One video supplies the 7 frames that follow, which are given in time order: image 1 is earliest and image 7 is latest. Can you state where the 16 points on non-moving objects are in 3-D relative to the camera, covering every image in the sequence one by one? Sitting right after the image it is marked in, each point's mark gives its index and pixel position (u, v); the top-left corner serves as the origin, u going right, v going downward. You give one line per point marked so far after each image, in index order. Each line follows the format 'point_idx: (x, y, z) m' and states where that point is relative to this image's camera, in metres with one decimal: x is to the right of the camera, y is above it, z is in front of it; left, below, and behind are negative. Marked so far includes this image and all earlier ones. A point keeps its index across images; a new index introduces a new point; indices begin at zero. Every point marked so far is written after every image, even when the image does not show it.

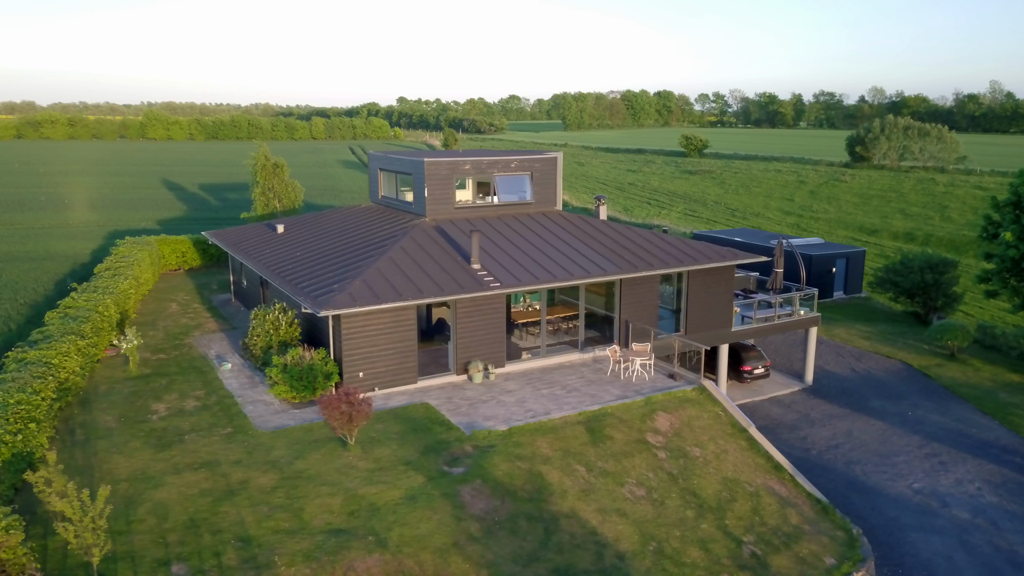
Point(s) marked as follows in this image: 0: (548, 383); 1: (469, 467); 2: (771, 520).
0: (+0.8, -2.0, +17.3) m
1: (-0.7, -3.0, +13.5) m
2: (+4.5, -4.0, +14.0) m
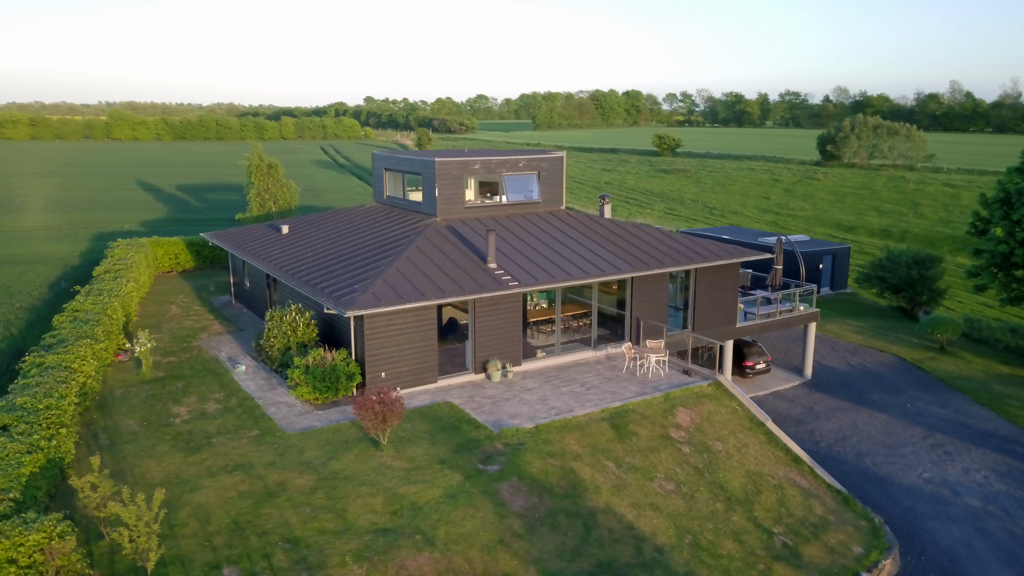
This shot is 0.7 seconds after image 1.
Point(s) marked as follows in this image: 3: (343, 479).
0: (+1.2, -2.0, +17.4) m
1: (-0.1, -2.9, +13.5) m
2: (+5.0, -3.9, +14.2) m
3: (-2.6, -3.0, +12.8) m
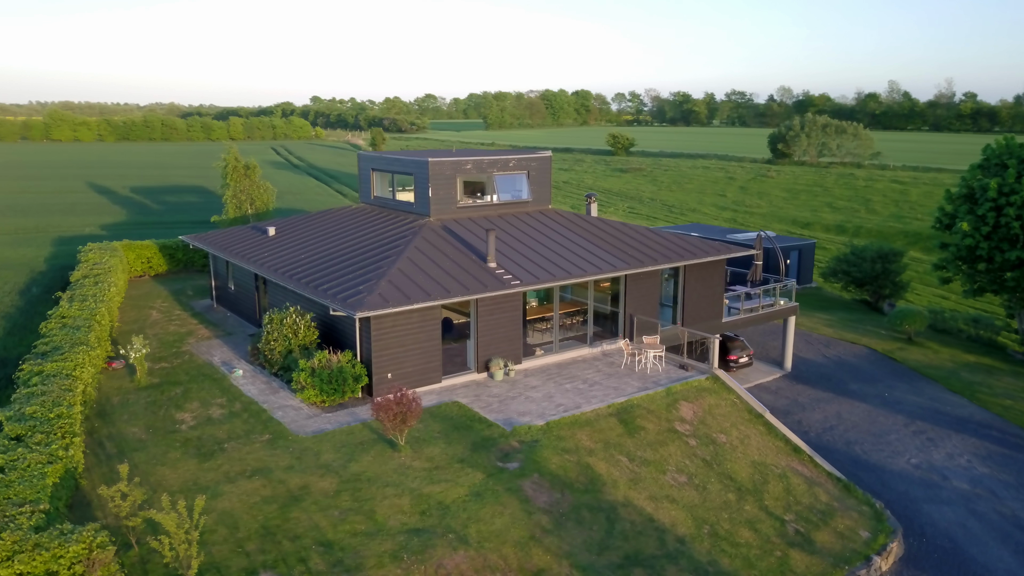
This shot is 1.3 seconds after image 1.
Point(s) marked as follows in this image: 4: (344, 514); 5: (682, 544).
0: (+1.2, -1.9, +17.6) m
1: (+0.2, -2.9, +13.7) m
2: (+5.3, -3.8, +14.7) m
3: (-2.3, -3.0, +12.8) m
4: (-2.4, -3.3, +11.8) m
5: (+2.7, -4.0, +12.7) m
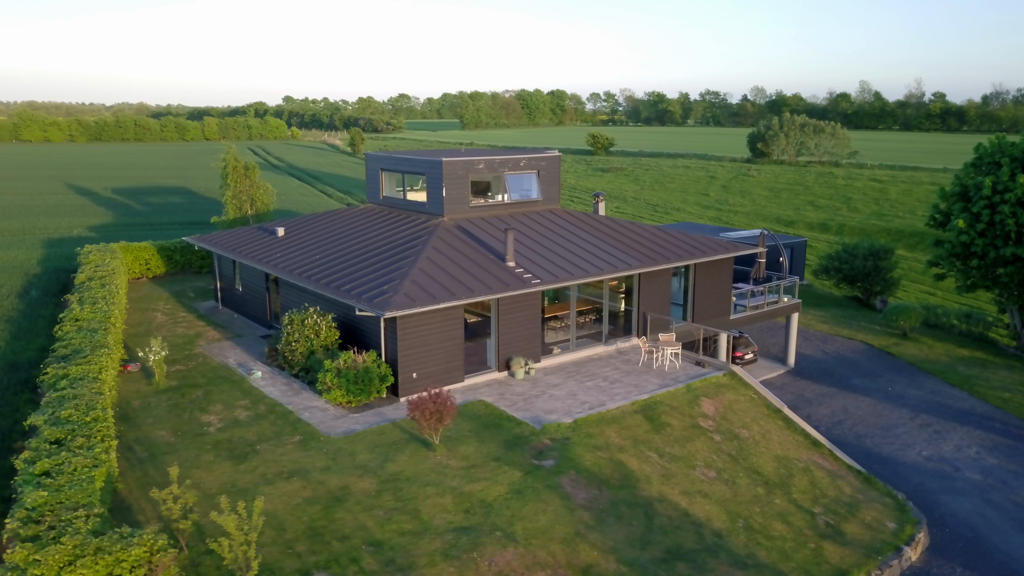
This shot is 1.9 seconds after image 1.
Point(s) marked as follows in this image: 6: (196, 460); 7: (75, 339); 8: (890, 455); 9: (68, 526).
0: (+1.7, -1.9, +17.8) m
1: (+0.8, -2.9, +13.8) m
2: (+5.9, -3.8, +15.0) m
3: (-1.7, -3.0, +12.8) m
4: (-1.8, -3.3, +11.8) m
5: (+3.3, -4.0, +12.9) m
6: (-5.2, -2.8, +13.4) m
7: (-8.6, -1.0, +16.1) m
8: (+8.5, -3.7, +18.2) m
9: (-5.2, -2.8, +9.5) m
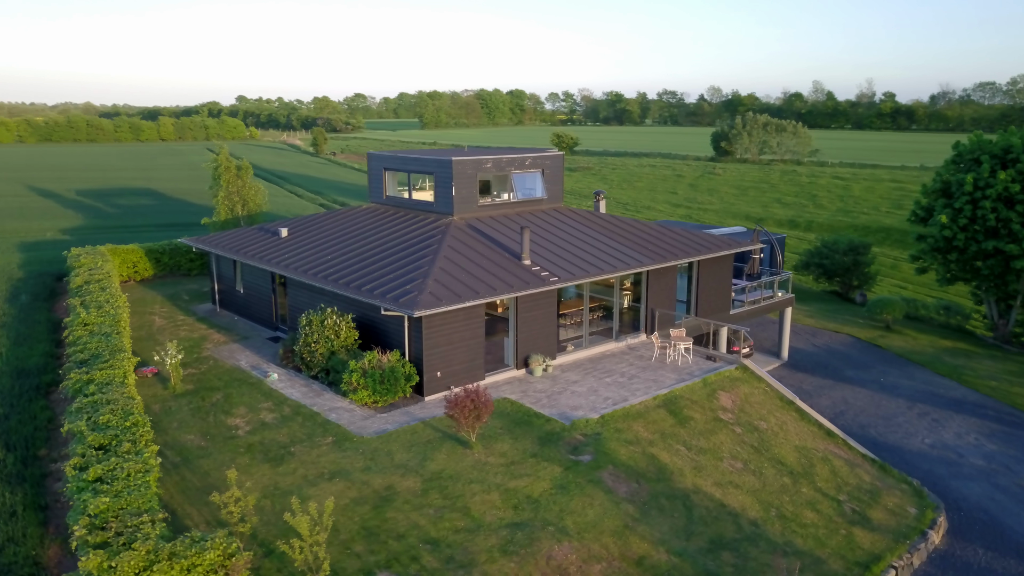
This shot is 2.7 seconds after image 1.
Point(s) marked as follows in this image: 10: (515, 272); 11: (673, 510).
0: (+2.1, -1.8, +18.0) m
1: (+1.4, -2.8, +13.9) m
2: (+6.4, -3.6, +15.4) m
3: (-1.0, -3.0, +12.8) m
4: (-1.1, -3.3, +11.9) m
5: (+4.0, -3.9, +13.2) m
6: (-4.6, -2.9, +13.3) m
7: (-8.2, -1.1, +15.7) m
8: (+8.8, -3.6, +18.7) m
9: (-4.3, -2.8, +9.3) m
10: (+0.1, +0.4, +17.4) m
11: (+2.6, -3.5, +12.9) m
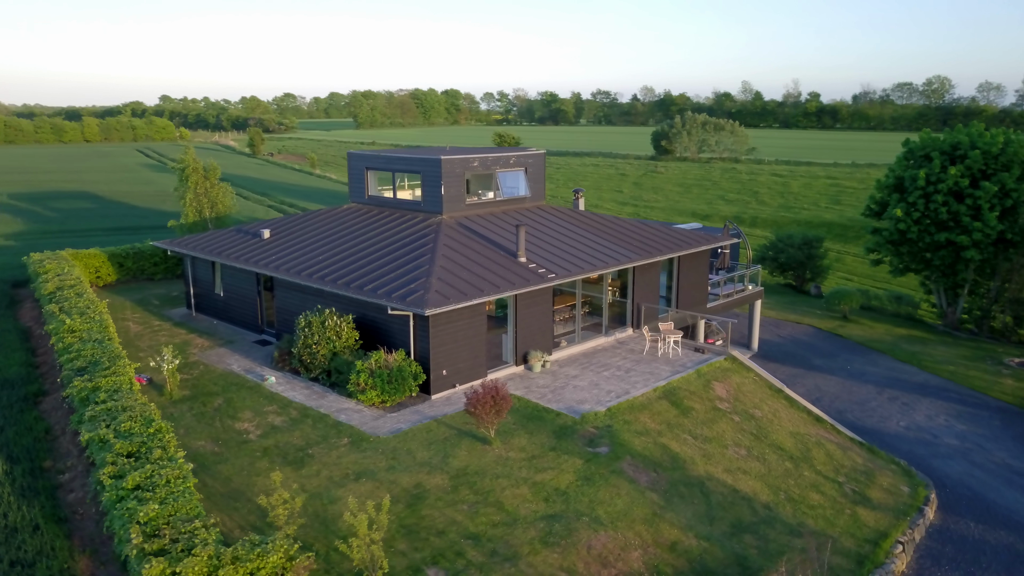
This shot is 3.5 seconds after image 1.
0: (+2.0, -1.8, +18.3) m
1: (+1.7, -2.8, +14.2) m
2: (+6.6, -3.5, +16.1) m
3: (-0.6, -3.0, +12.9) m
4: (-0.6, -3.2, +12.0) m
5: (+4.3, -3.7, +13.7) m
6: (-4.2, -2.9, +13.1) m
7: (-8.0, -1.2, +15.2) m
8: (+8.7, -3.3, +19.6) m
9: (-3.6, -2.8, +9.1) m
10: (0.0, +0.4, +17.5) m
11: (+3.0, -3.4, +13.3) m
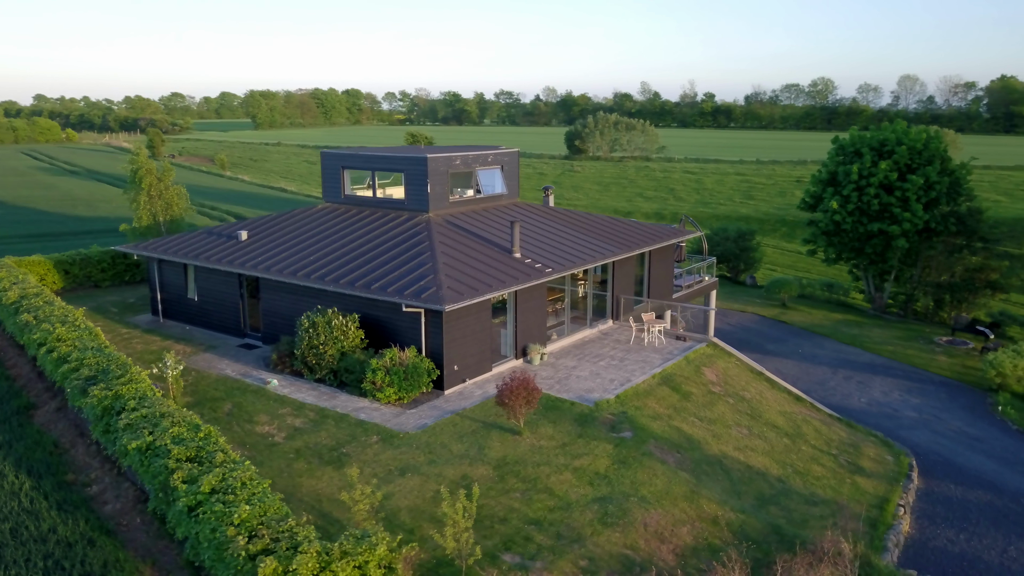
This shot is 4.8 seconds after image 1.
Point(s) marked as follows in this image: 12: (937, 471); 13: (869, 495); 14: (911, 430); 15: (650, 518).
0: (+1.9, -1.6, +18.9) m
1: (+2.2, -2.6, +14.8) m
2: (+6.8, -3.2, +17.3) m
3: (+0.1, -2.9, +13.2) m
4: (+0.2, -3.1, +12.3) m
5: (+4.9, -3.5, +14.6) m
6: (-3.5, -2.9, +12.9) m
7: (-7.6, -1.3, +14.6) m
8: (+8.5, -3.0, +21.0) m
9: (-2.4, -2.8, +9.1) m
10: (0.0, +0.5, +17.9) m
11: (+3.6, -3.2, +14.1) m
12: (+8.8, -3.8, +16.8) m
13: (+6.5, -3.8, +14.8) m
14: (+9.4, -3.4, +19.2) m
15: (+2.0, -3.4, +11.9) m
